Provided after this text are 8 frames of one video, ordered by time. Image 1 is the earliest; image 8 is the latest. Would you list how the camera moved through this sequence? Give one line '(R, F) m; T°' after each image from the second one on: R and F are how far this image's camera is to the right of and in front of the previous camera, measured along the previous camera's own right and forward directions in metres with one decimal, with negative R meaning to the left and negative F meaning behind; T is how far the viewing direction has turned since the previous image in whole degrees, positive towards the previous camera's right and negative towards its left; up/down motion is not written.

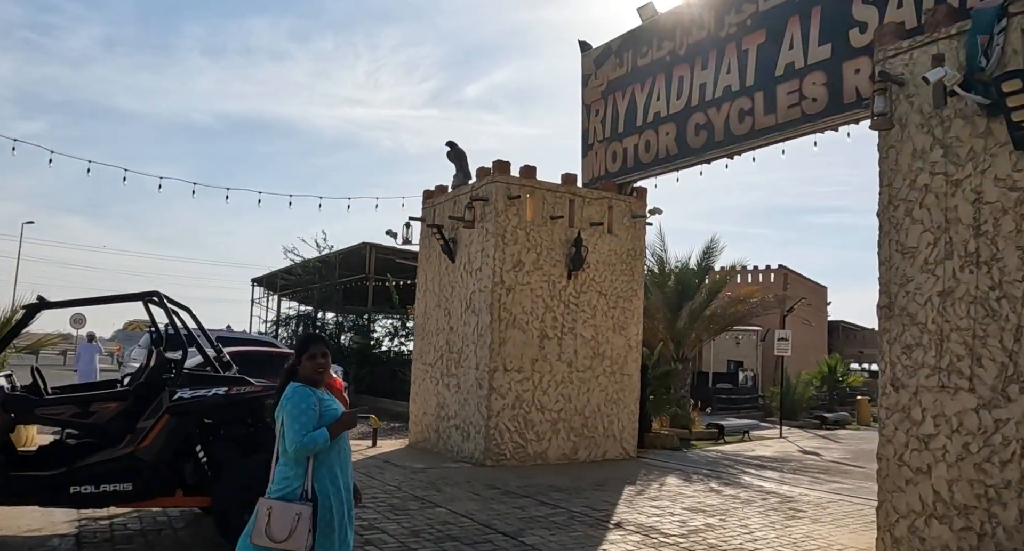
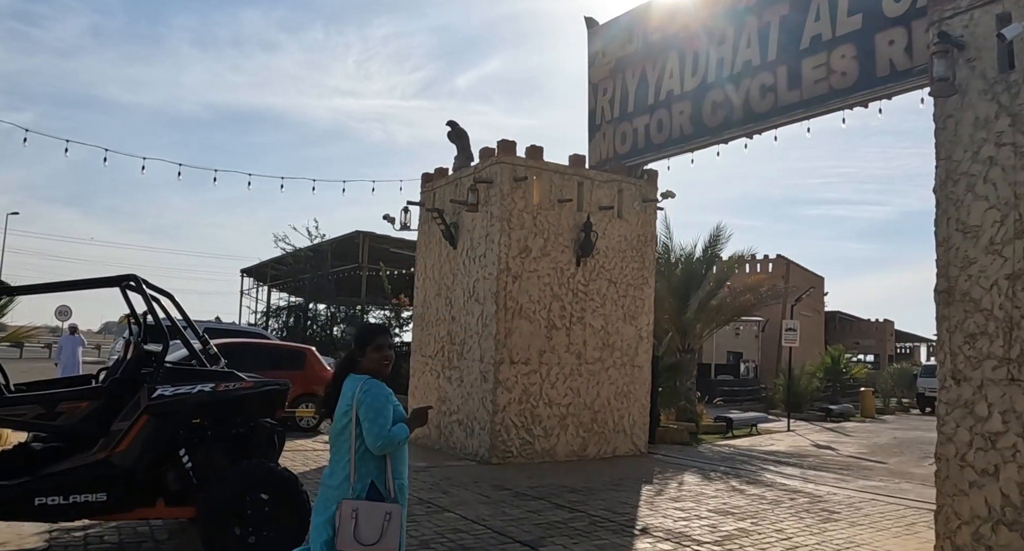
(-0.2, +0.6) m; +1°
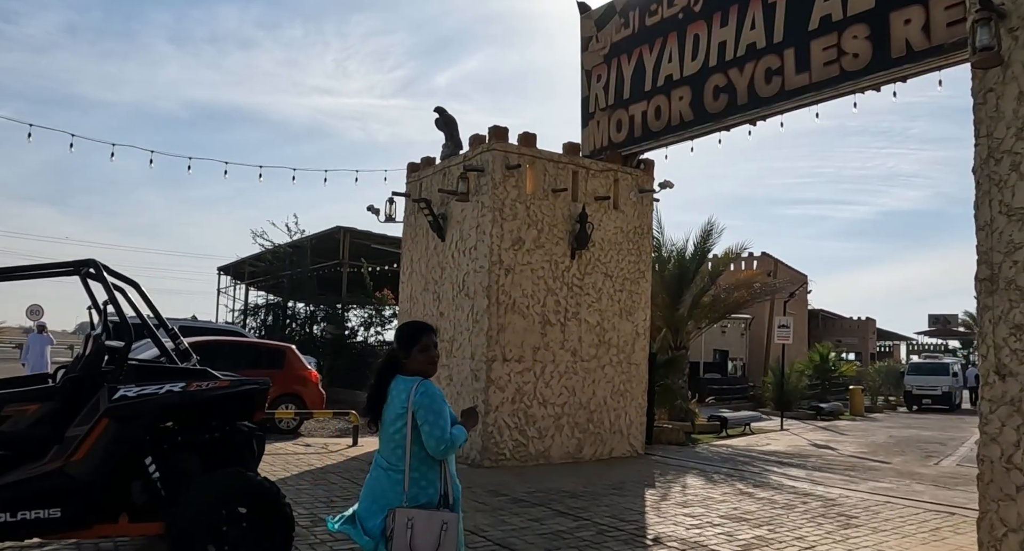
(-0.2, +0.5) m; +2°
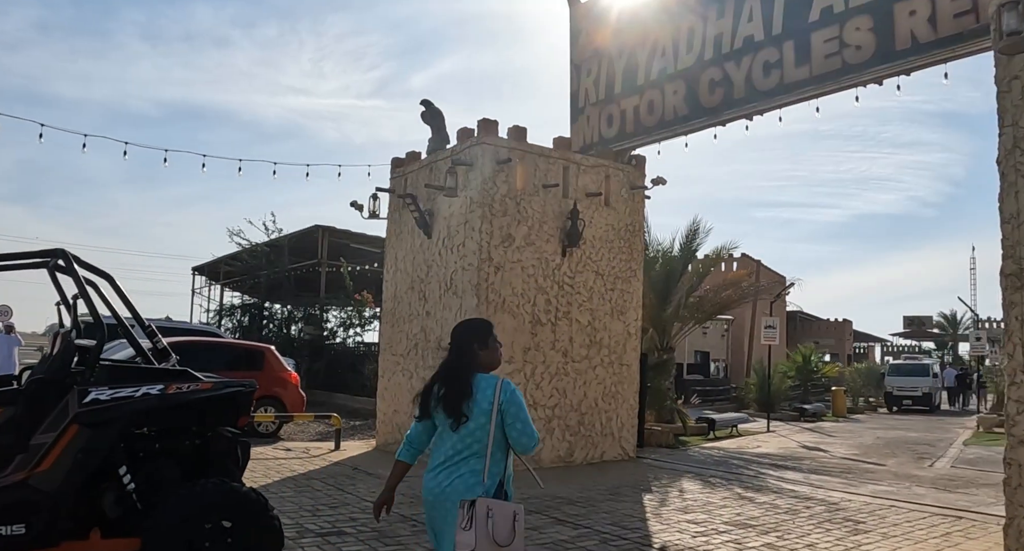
(-0.2, +0.3) m; +2°
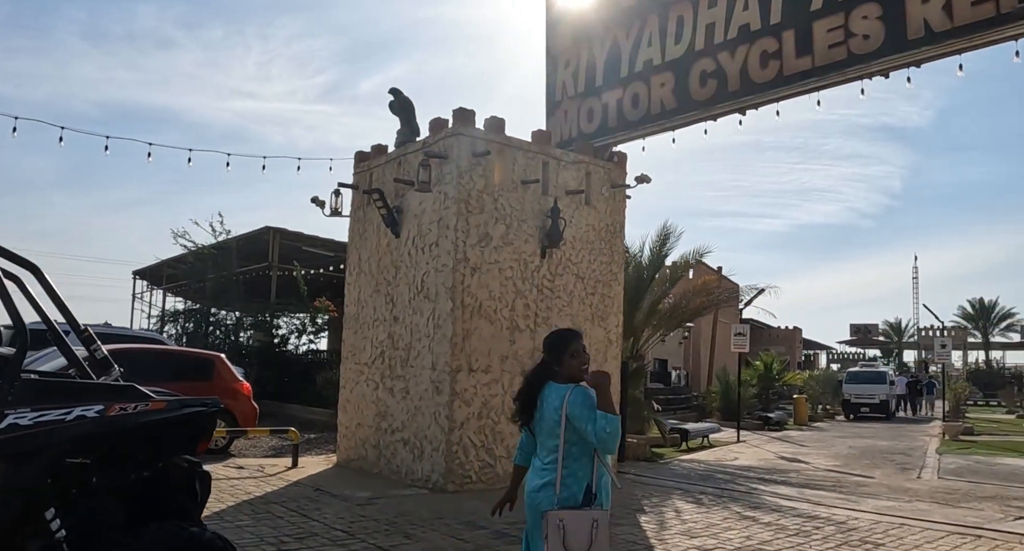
(-0.3, +0.7) m; +4°
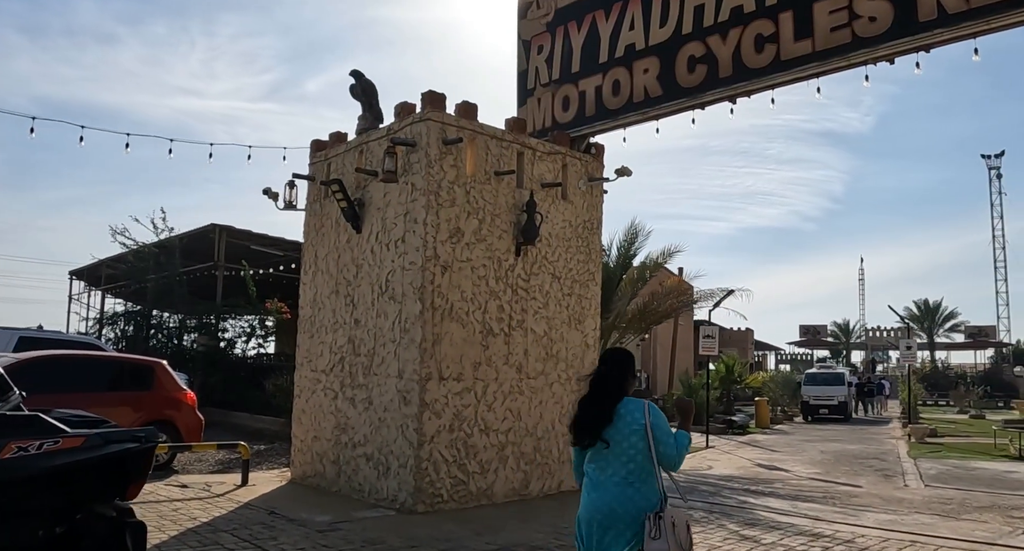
(-0.3, +0.7) m; +4°
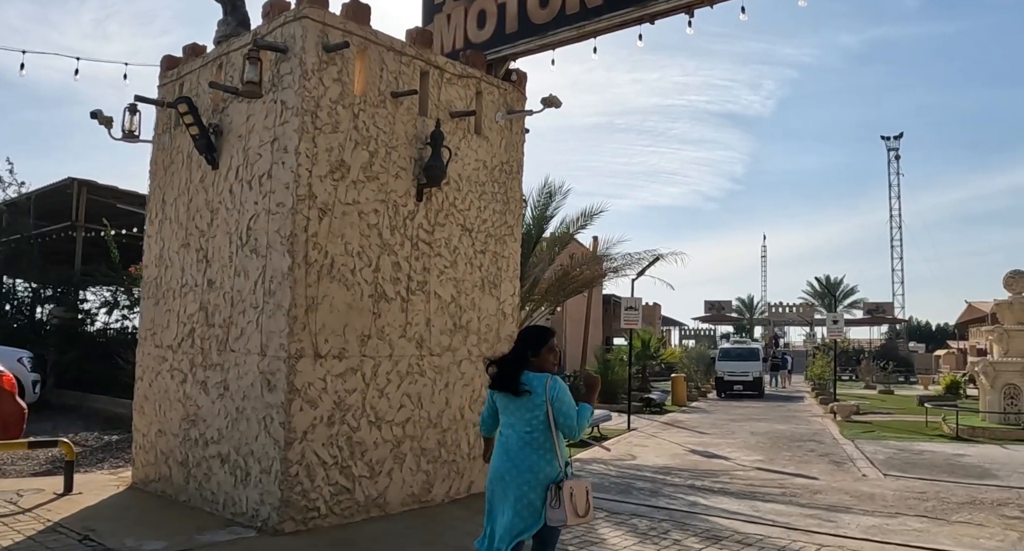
(+0.1, +1.8) m; +7°
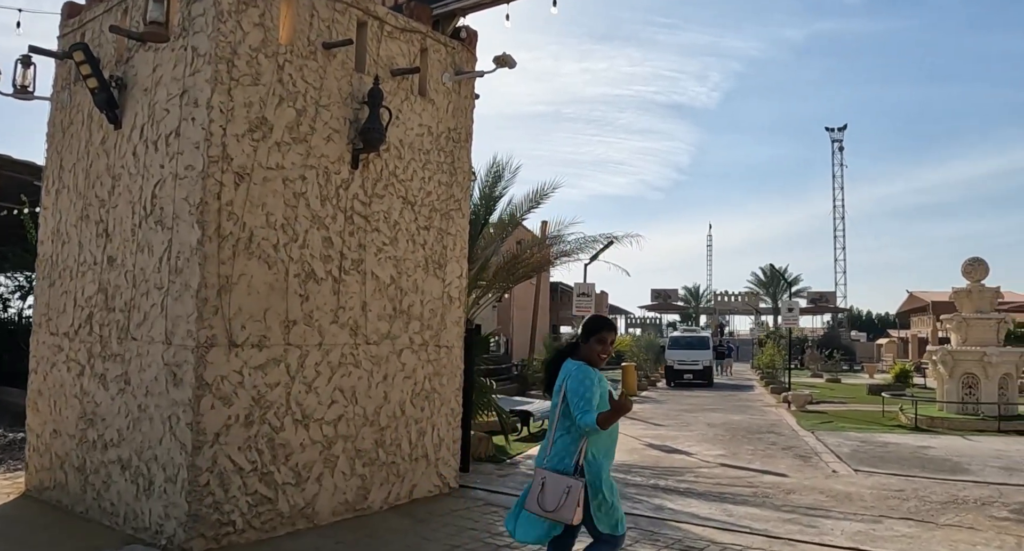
(0.0, +0.8) m; +4°
